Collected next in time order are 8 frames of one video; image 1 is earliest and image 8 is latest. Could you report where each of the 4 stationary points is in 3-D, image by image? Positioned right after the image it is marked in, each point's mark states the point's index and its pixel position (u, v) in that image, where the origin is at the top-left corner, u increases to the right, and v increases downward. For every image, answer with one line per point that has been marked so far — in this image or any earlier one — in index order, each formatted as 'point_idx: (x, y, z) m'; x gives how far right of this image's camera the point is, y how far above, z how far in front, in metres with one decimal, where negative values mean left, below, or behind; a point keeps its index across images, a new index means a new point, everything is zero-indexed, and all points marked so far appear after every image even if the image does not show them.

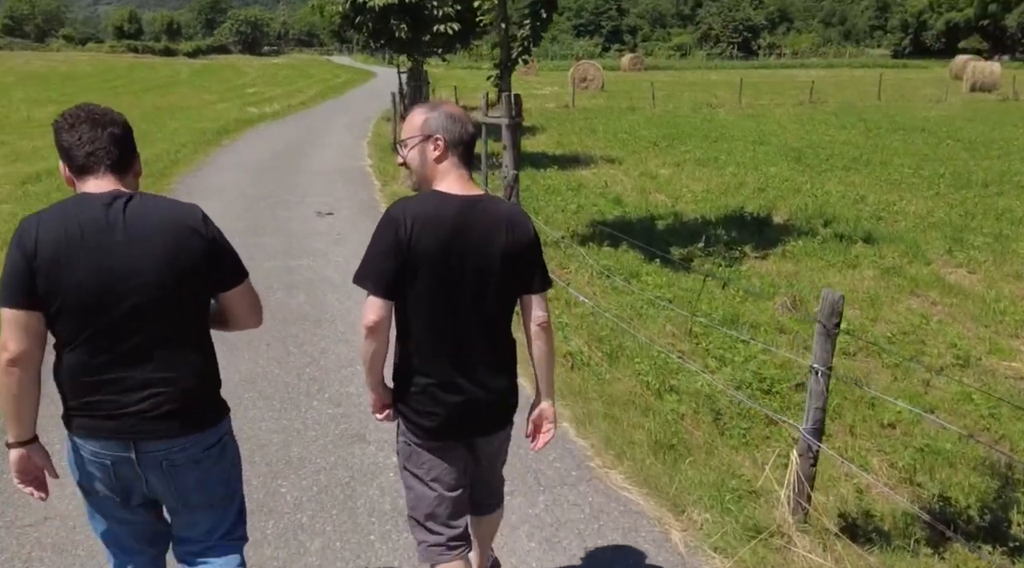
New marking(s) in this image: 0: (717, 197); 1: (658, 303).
0: (+3.7, +1.5, +16.5) m
1: (+1.4, -0.2, +9.1) m
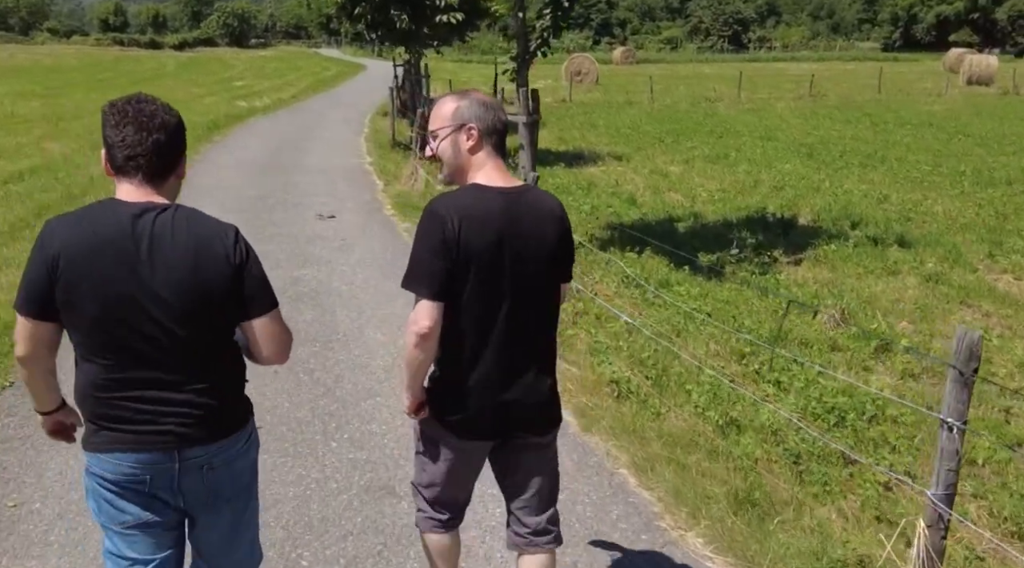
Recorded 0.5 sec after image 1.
0: (+3.8, +1.5, +15.8) m
1: (+1.7, -0.3, +8.3) m
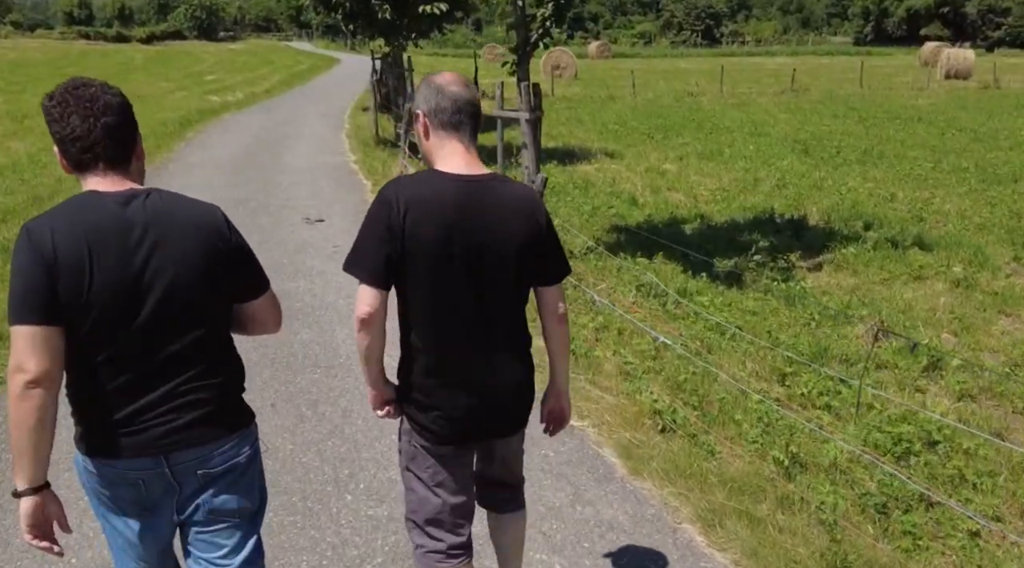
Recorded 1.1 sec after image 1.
0: (+3.7, +1.4, +15.2) m
1: (+1.8, -0.4, +7.7) m
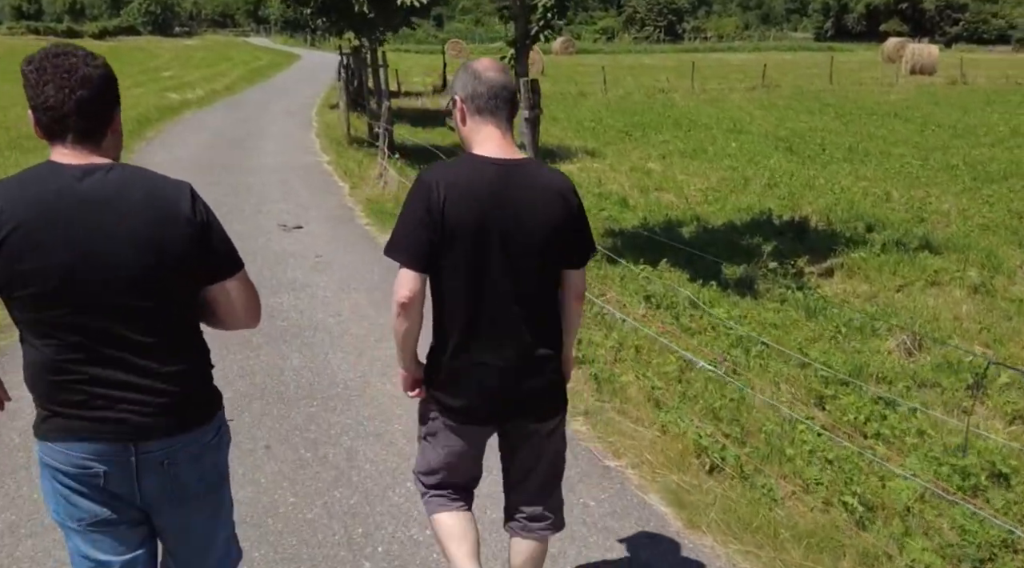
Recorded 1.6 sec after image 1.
0: (+3.5, +1.4, +14.7) m
1: (+1.9, -0.5, +7.1) m
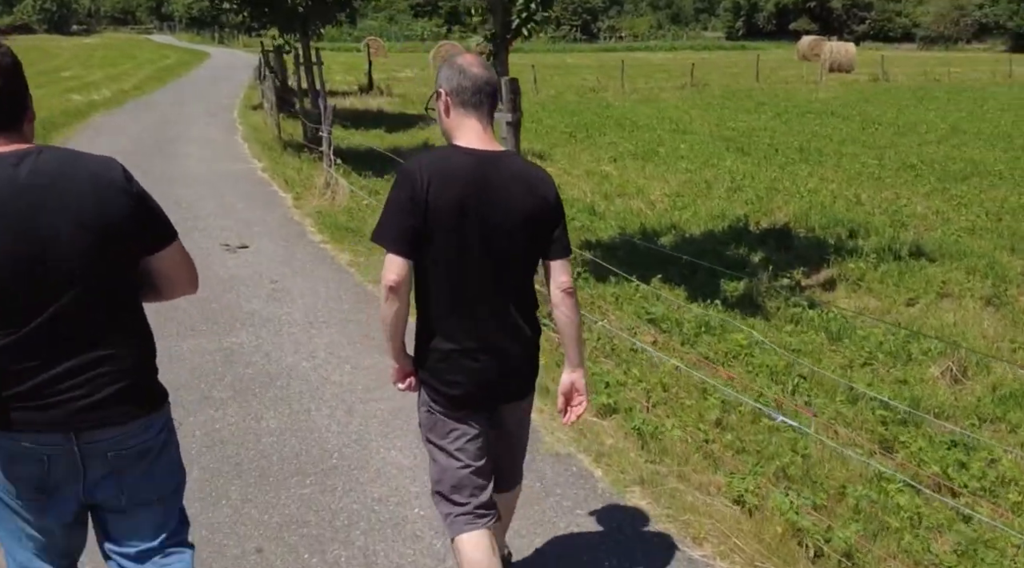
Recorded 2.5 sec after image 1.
0: (+2.8, +1.3, +14.0) m
1: (+1.9, -0.7, +6.3) m
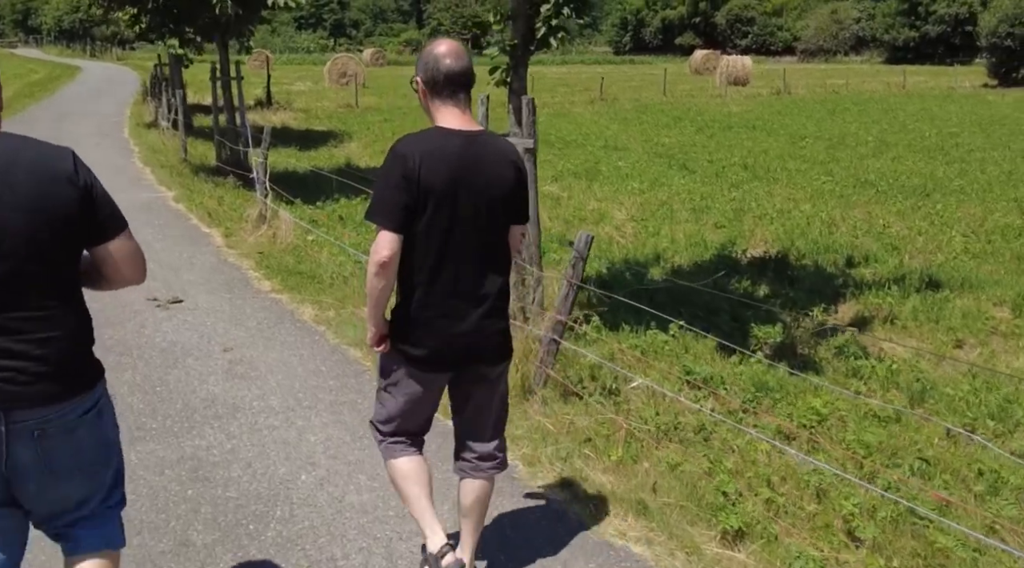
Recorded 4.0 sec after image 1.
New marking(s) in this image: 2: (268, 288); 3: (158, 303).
0: (+2.1, +0.8, +12.9) m
1: (+2.2, -1.0, +5.1) m
2: (-2.2, 0.0, +8.3) m
3: (-3.0, -0.2, +7.8) m
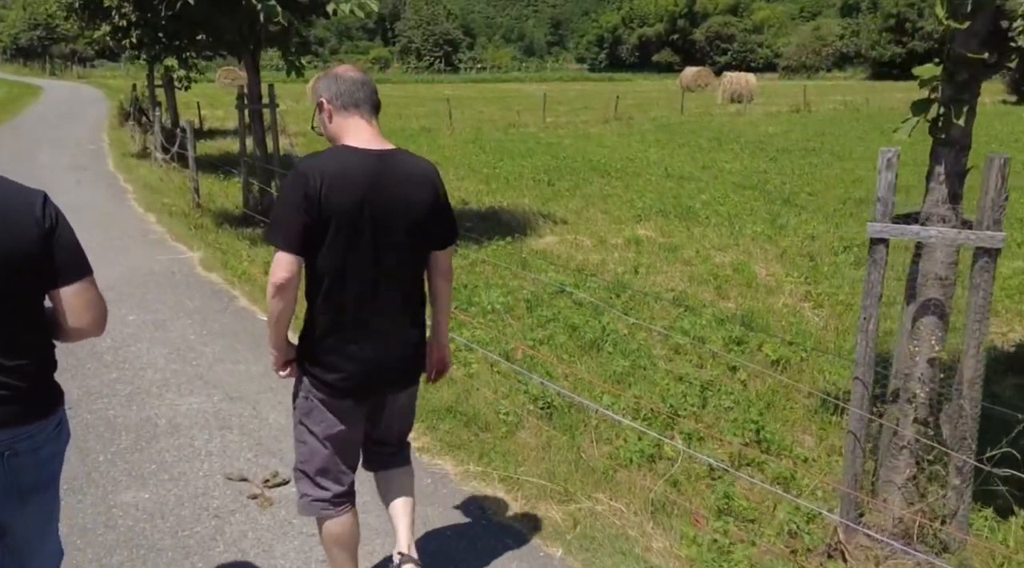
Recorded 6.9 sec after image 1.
0: (+3.7, -0.1, +9.9) m
1: (+4.0, -1.8, +2.1) m
2: (-0.5, -0.9, +5.2) m
3: (-1.3, -1.0, +4.6) m
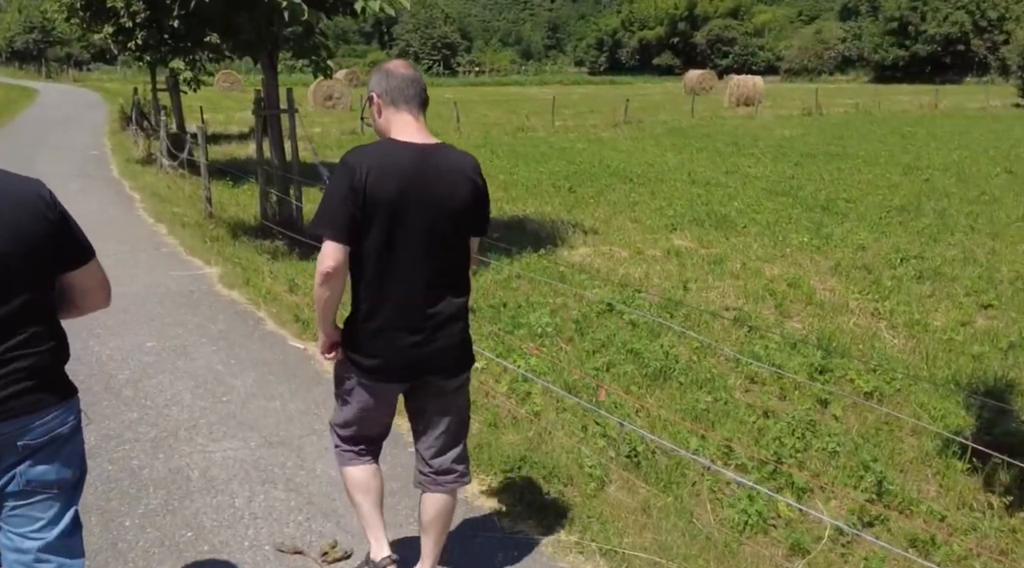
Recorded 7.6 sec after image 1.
0: (+4.1, -0.3, +9.2) m
1: (+4.5, -2.0, +1.4) m
2: (-0.1, -1.1, +4.4) m
3: (-0.8, -1.2, +3.9) m
